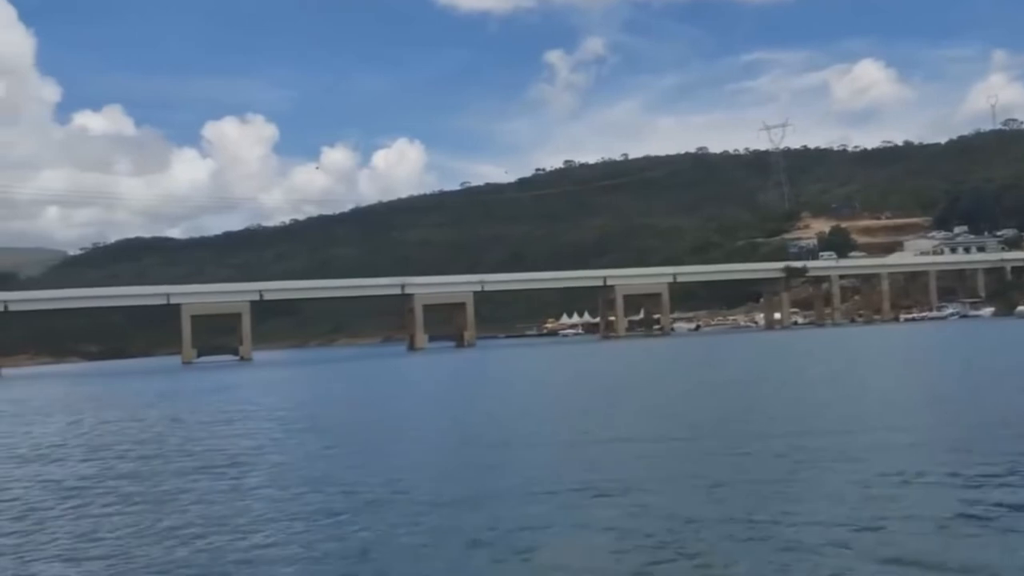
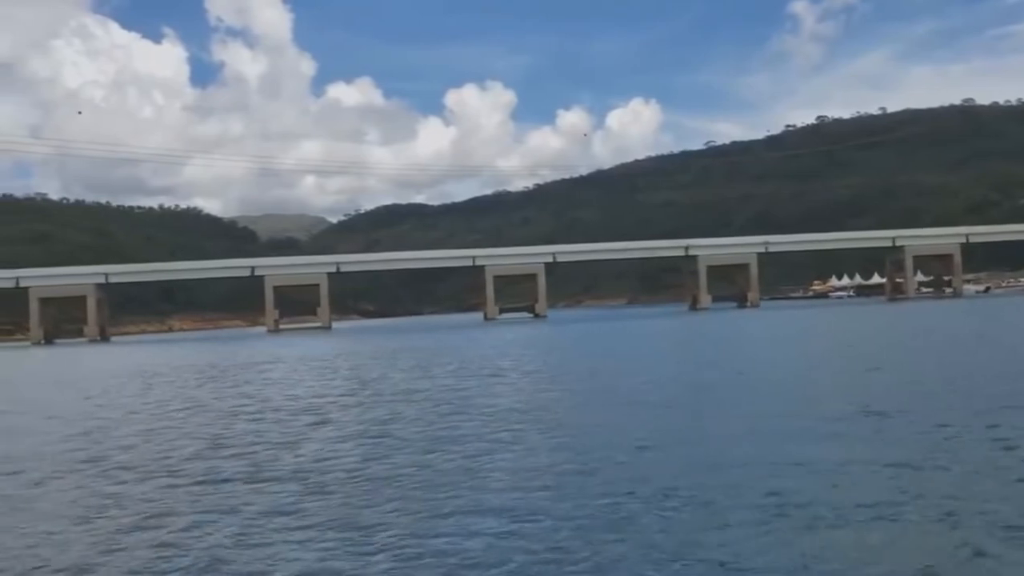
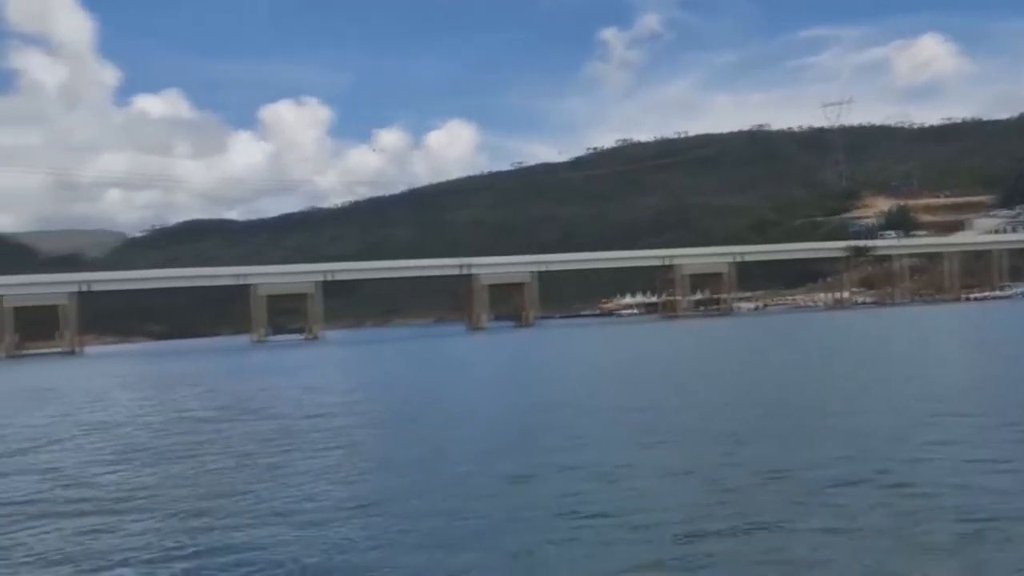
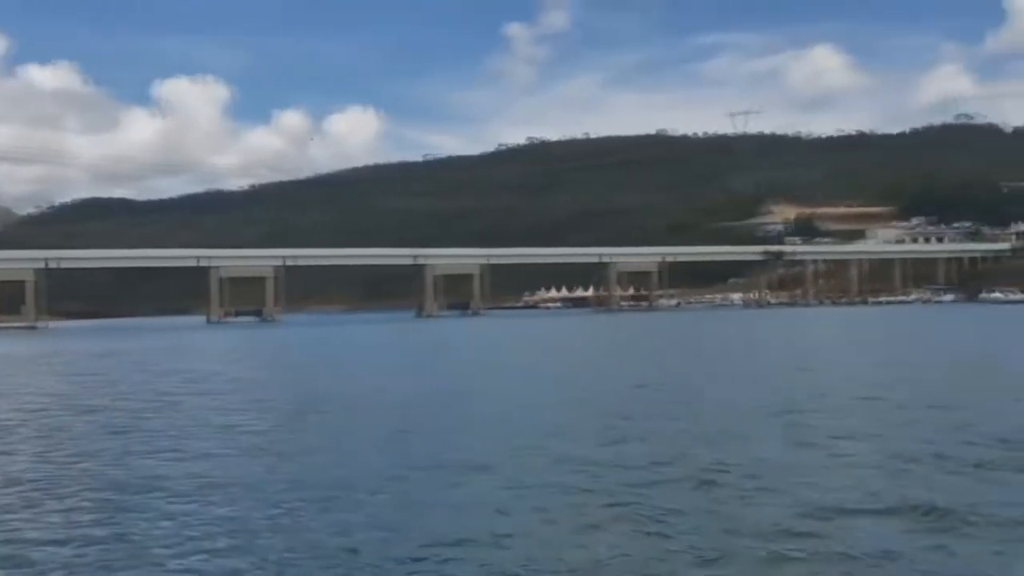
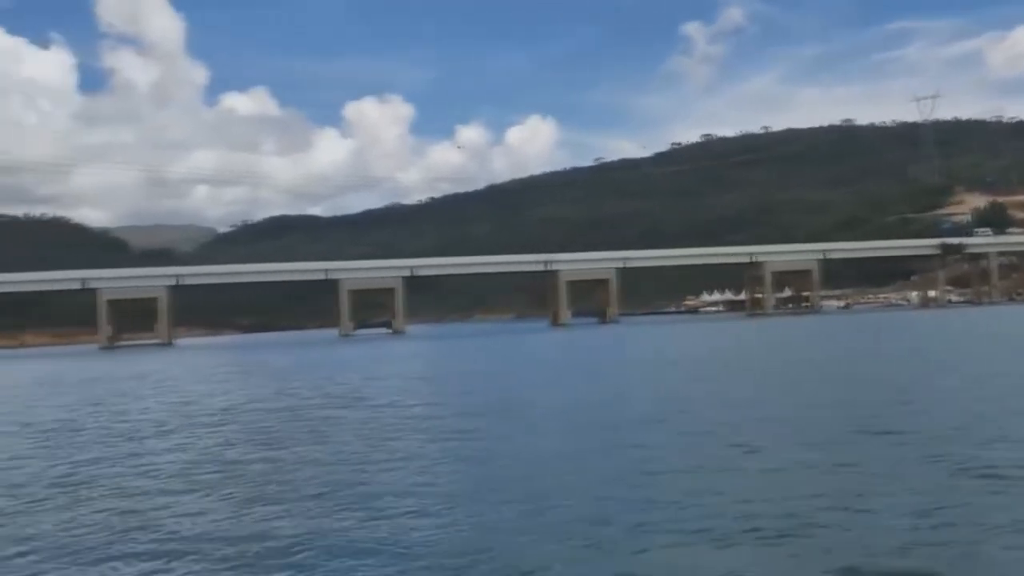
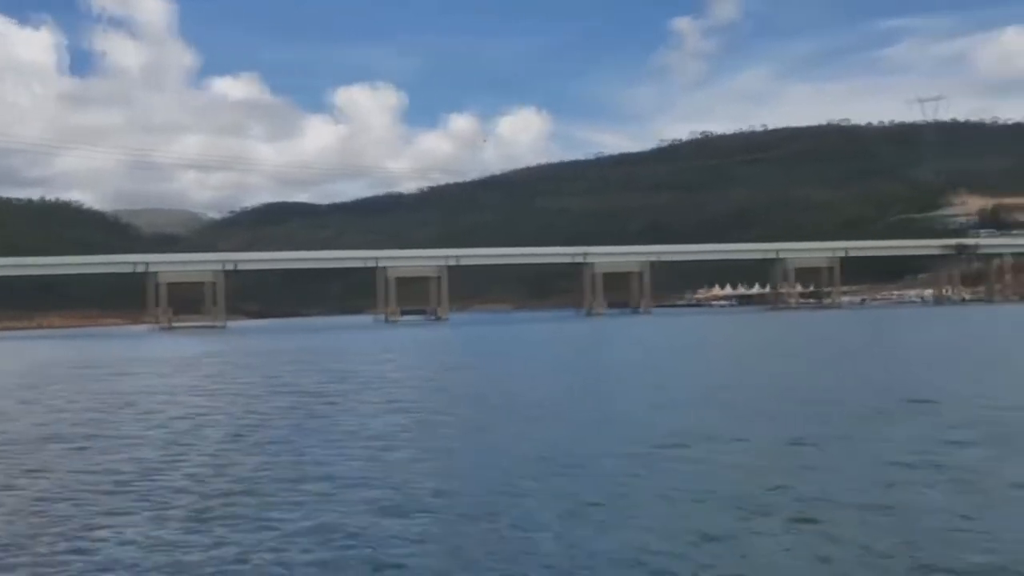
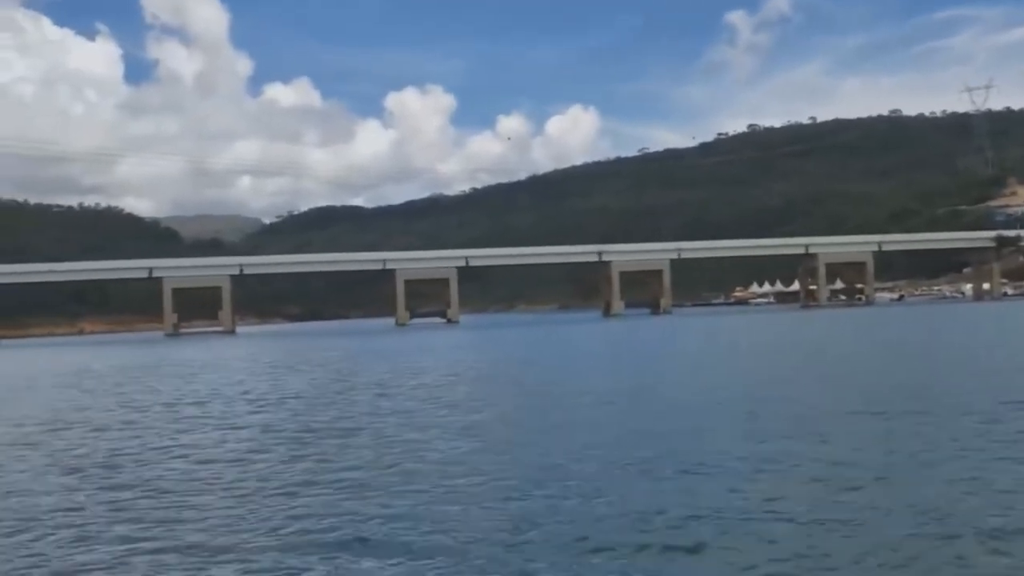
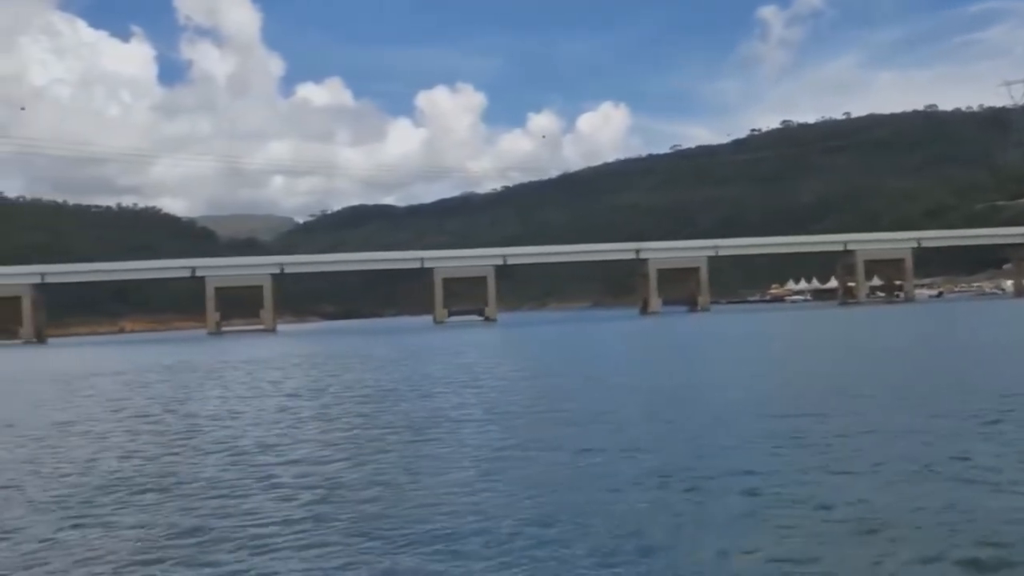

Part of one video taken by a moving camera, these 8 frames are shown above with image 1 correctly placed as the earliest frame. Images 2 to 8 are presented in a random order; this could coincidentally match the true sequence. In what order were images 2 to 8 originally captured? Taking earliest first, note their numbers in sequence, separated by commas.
3, 5, 7, 8, 2, 6, 4
